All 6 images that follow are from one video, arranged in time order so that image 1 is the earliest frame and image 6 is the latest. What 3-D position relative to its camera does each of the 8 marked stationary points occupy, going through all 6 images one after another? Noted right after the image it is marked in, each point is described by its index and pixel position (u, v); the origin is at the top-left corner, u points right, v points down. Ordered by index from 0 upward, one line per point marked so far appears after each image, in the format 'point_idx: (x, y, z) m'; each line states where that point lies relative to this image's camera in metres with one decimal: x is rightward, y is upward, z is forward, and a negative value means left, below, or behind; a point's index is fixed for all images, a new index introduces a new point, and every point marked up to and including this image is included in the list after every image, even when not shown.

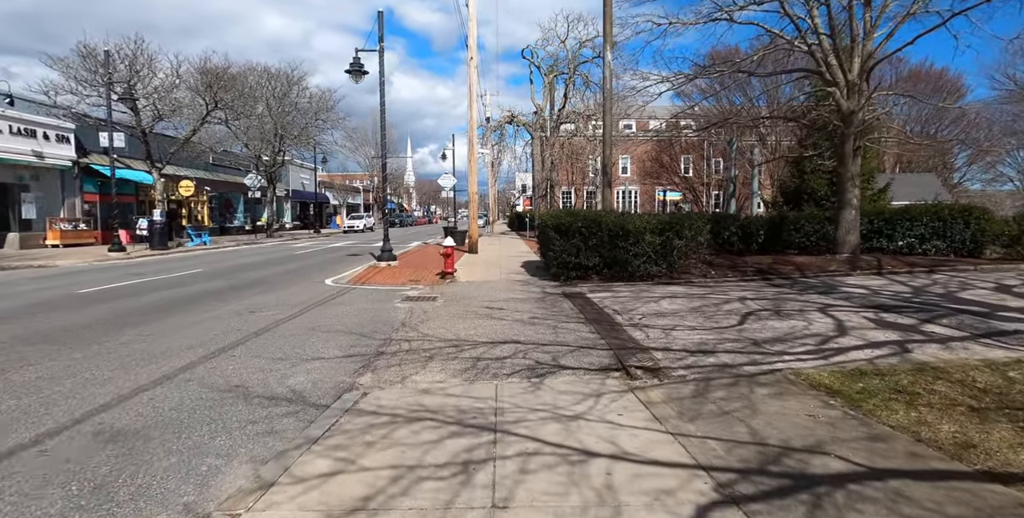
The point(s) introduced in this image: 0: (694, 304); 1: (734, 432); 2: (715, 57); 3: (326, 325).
0: (+3.1, -0.8, +8.9) m
1: (+1.6, -1.3, +3.8) m
2: (+7.0, +7.0, +18.0) m
3: (-2.9, -1.0, +8.0) m
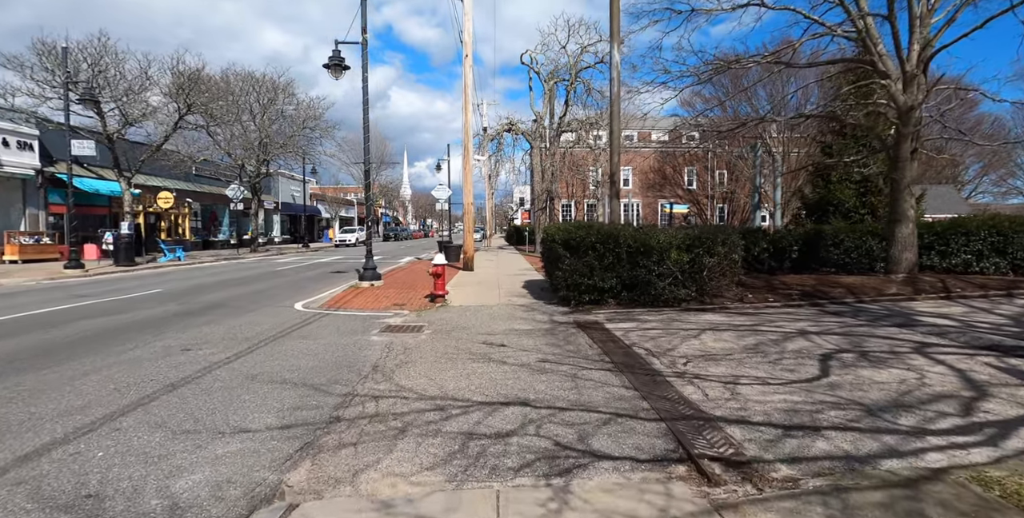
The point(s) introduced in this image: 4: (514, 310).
0: (+3.2, -1.1, +7.0) m
1: (+1.7, -1.5, +1.9) m
2: (+7.0, +6.4, +16.3) m
3: (-2.8, -1.3, +6.1) m
4: (0.0, -1.0, +10.4) m
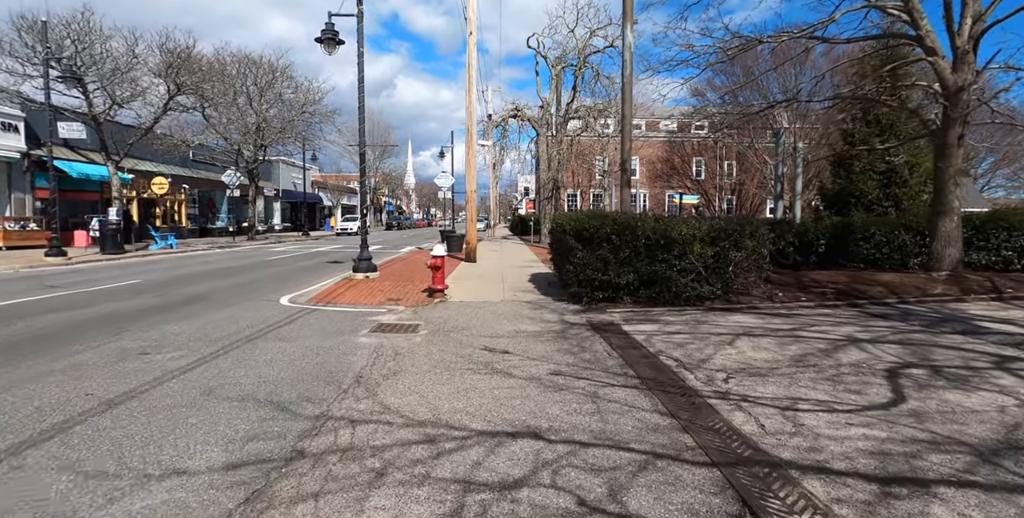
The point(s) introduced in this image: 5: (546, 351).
0: (+3.3, -1.1, +6.0) m
1: (+1.7, -1.5, +0.9) m
2: (+7.2, +6.6, +15.1) m
3: (-2.8, -1.3, +5.1) m
4: (+0.1, -0.9, +9.5) m
5: (+0.4, -1.1, +6.4) m
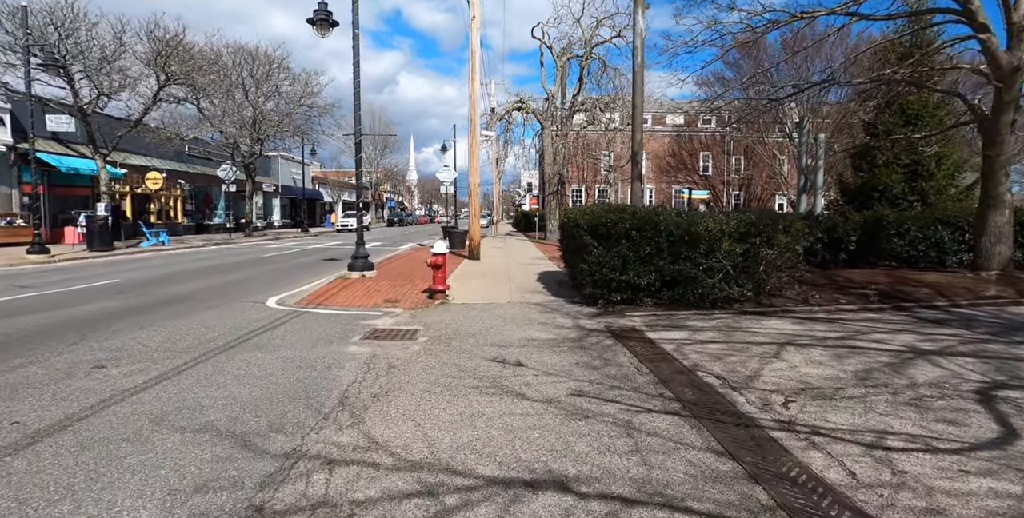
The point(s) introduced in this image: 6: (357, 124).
0: (+3.4, -1.1, +5.2) m
1: (+1.8, -1.5, 0.0) m
2: (+7.4, +6.7, +14.2) m
3: (-2.6, -1.3, +4.3) m
4: (+0.3, -0.8, +8.6) m
5: (+0.5, -1.1, +5.5) m
6: (-3.9, +3.4, +13.0) m
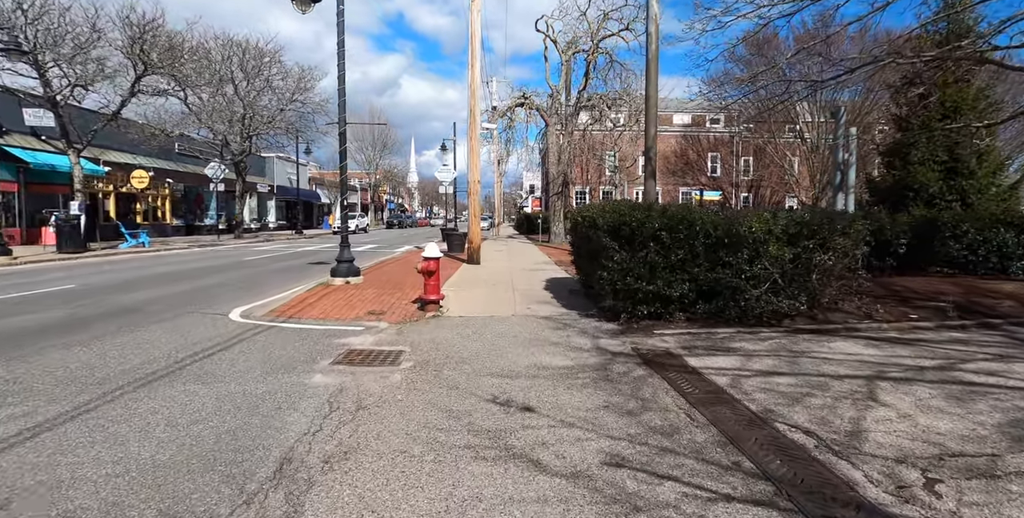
0: (+3.5, -1.1, +3.8) m
1: (+1.9, -1.6, -1.4) m
2: (+7.5, +6.5, +12.8) m
3: (-2.6, -1.3, +2.9) m
4: (+0.4, -0.9, +7.2) m
5: (+0.6, -1.2, +4.1) m
6: (-3.8, +3.3, +11.7) m
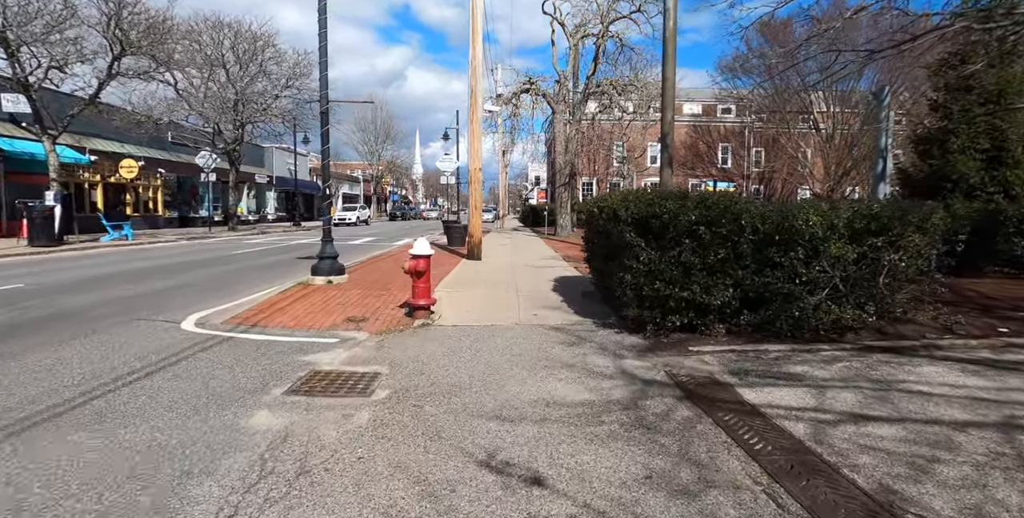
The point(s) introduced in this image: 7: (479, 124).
0: (+3.5, -1.2, +2.5) m
1: (+1.8, -1.7, -2.6) m
2: (+7.6, +6.6, +11.4) m
3: (-2.6, -1.4, +1.7) m
4: (+0.4, -0.9, +6.0) m
5: (+0.6, -1.2, +2.9) m
6: (-3.7, +3.4, +10.4) m
7: (-1.0, +4.5, +16.7) m
